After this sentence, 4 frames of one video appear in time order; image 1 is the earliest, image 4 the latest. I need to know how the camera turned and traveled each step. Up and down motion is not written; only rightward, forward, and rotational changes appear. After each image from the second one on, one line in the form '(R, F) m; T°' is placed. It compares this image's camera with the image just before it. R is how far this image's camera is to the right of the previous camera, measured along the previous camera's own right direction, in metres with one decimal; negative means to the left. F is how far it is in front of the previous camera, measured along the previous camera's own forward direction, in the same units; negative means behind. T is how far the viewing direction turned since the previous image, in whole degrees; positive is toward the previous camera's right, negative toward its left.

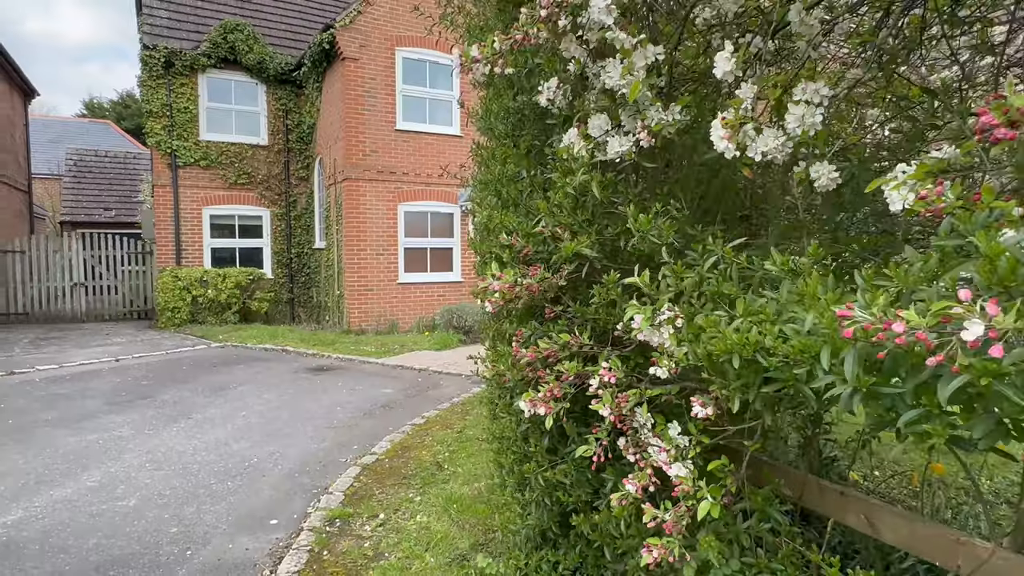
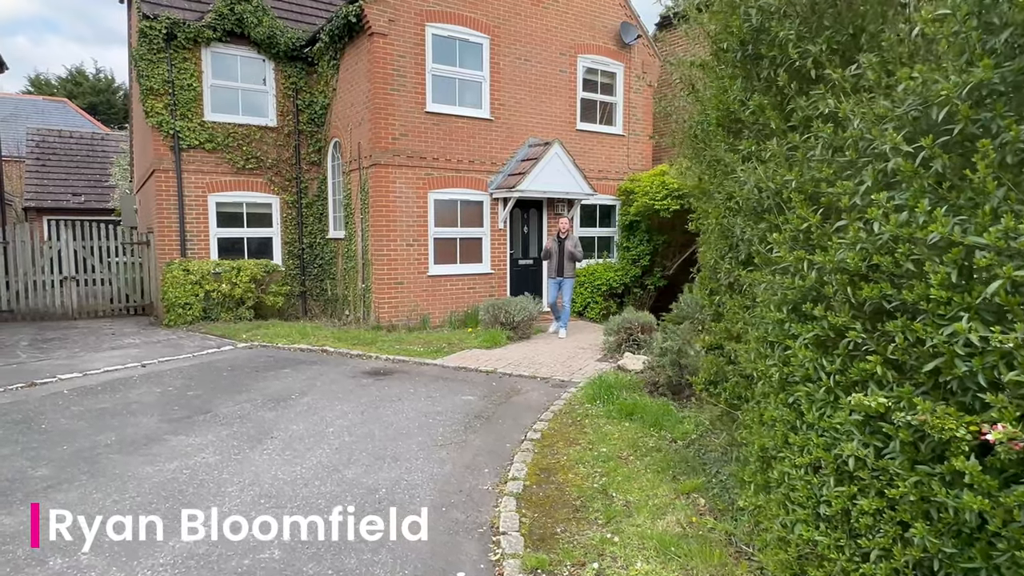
(-1.4, +0.6) m; +4°
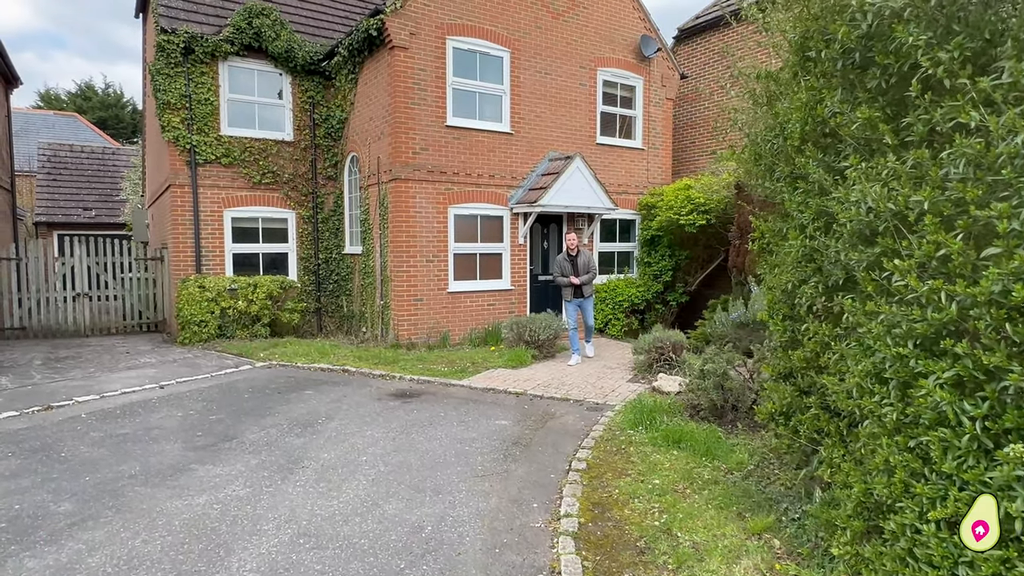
(-0.3, +0.2) m; 0°
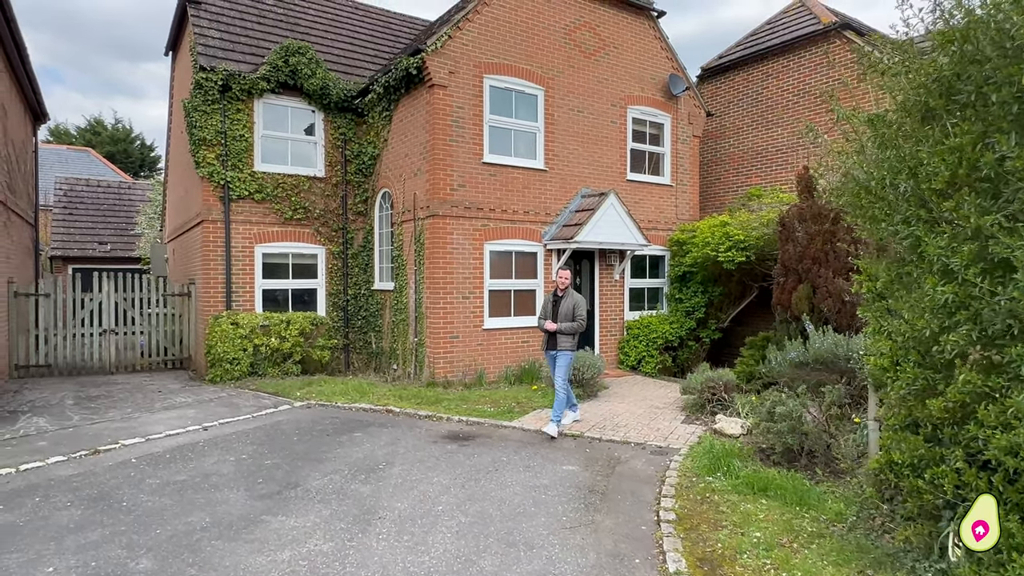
(-0.7, +0.1) m; 0°
